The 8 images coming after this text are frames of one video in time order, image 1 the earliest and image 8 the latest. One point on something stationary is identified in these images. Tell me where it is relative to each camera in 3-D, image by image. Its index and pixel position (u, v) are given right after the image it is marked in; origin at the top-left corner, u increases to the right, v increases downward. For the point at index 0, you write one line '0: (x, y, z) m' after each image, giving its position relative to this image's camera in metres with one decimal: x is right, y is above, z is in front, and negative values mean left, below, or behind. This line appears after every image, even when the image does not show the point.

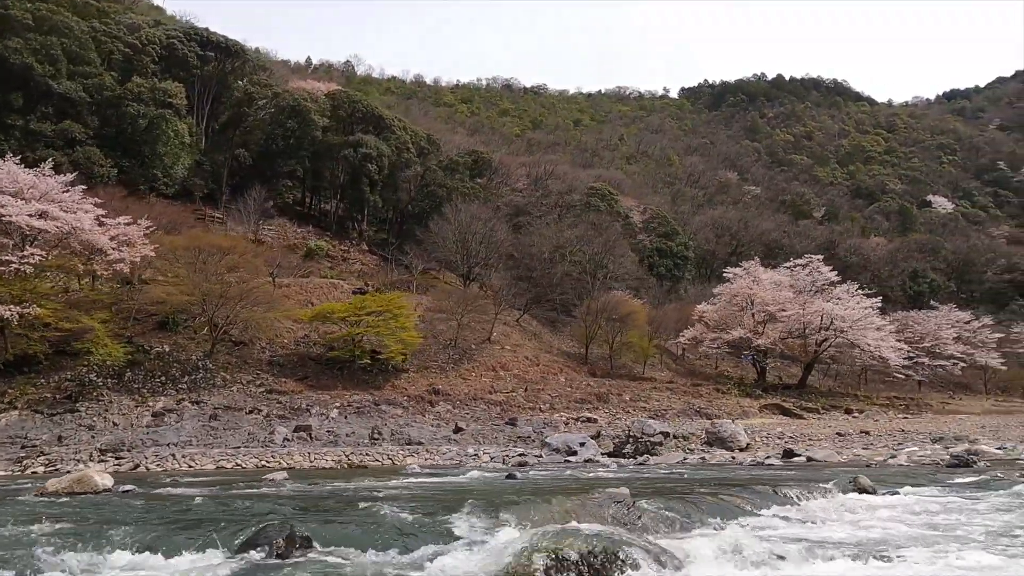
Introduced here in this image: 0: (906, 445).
0: (+9.1, -3.6, +15.1) m
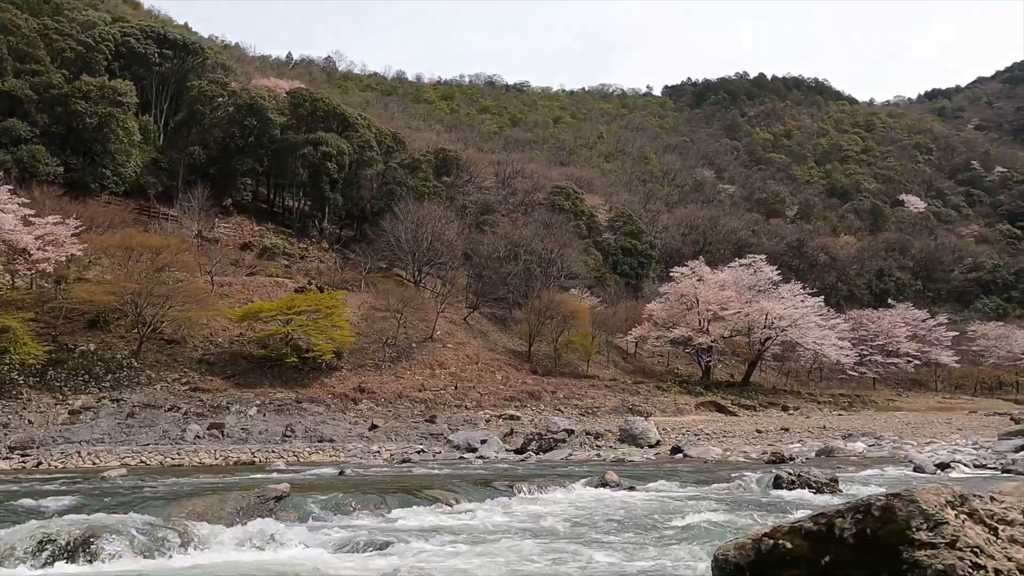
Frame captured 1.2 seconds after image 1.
0: (+7.1, -3.6, +15.6) m
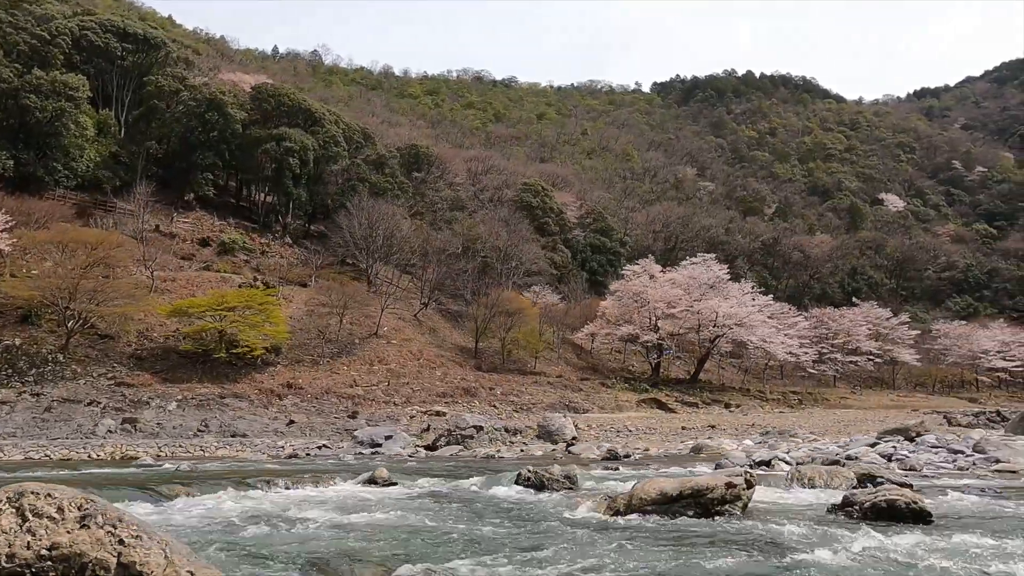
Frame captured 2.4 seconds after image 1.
0: (+5.1, -3.6, +15.9) m
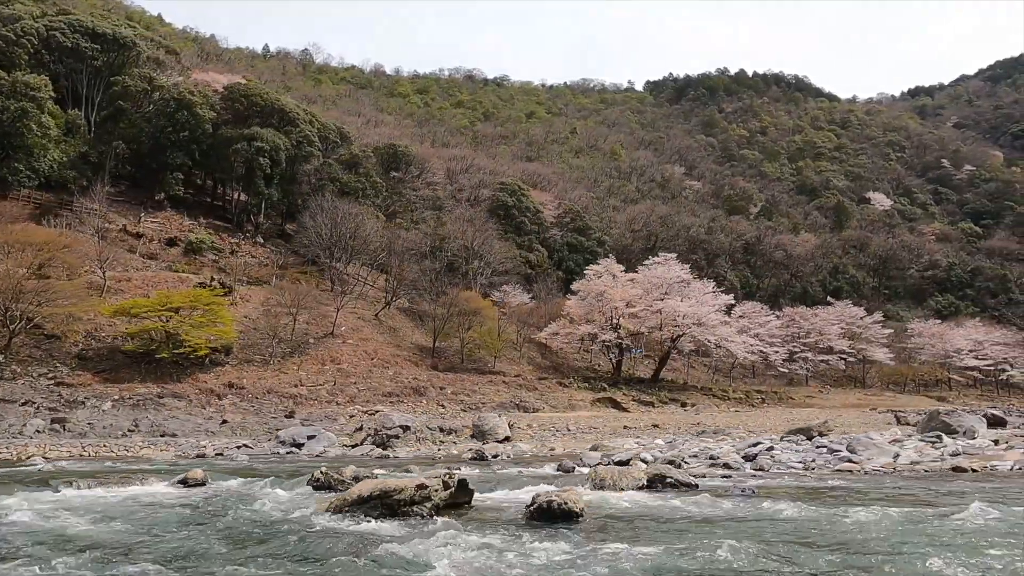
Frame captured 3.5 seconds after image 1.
0: (+3.5, -3.6, +16.0) m
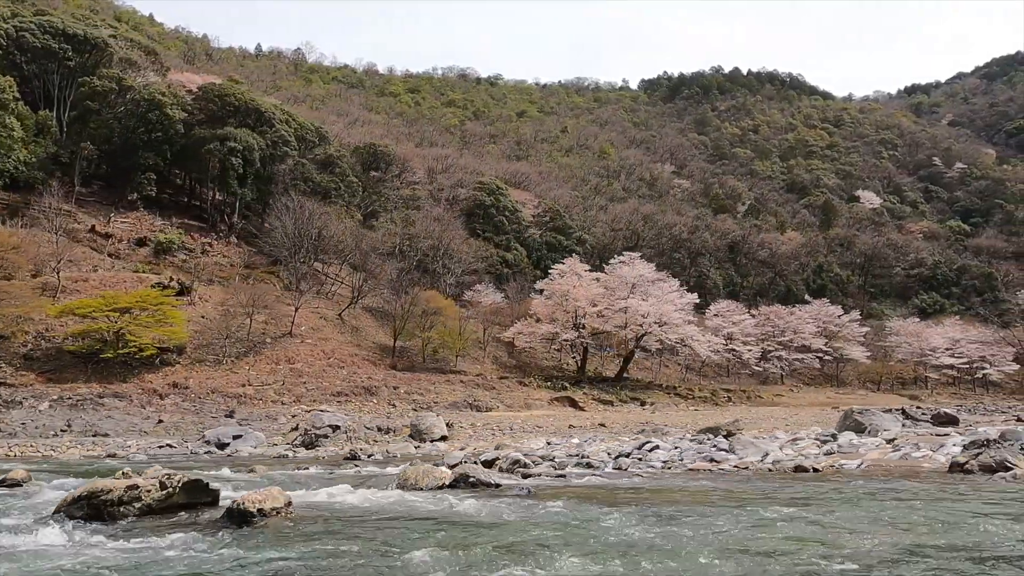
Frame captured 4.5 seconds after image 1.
0: (+1.9, -3.6, +16.1) m
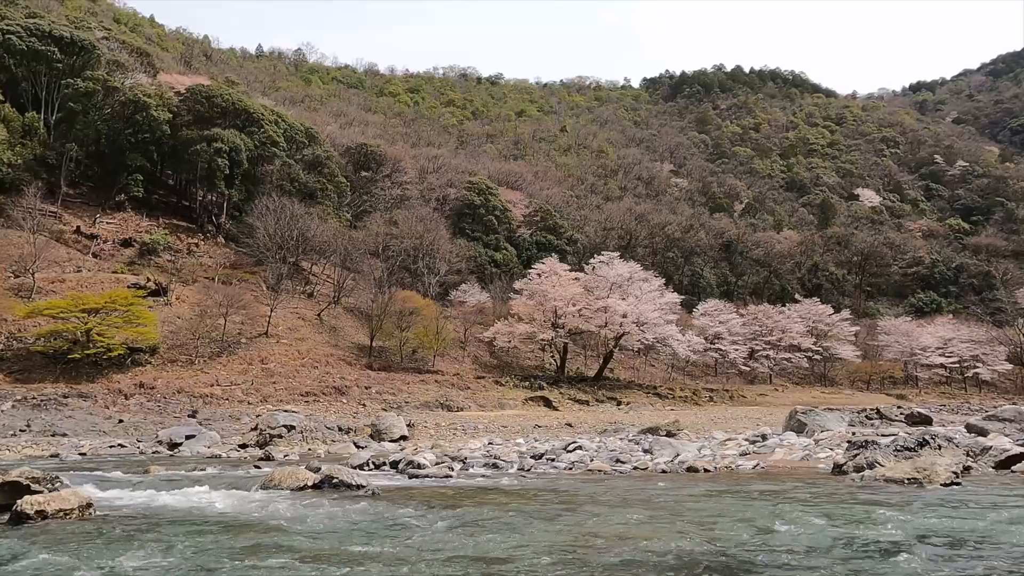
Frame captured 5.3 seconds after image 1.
0: (+0.9, -3.6, +16.1) m
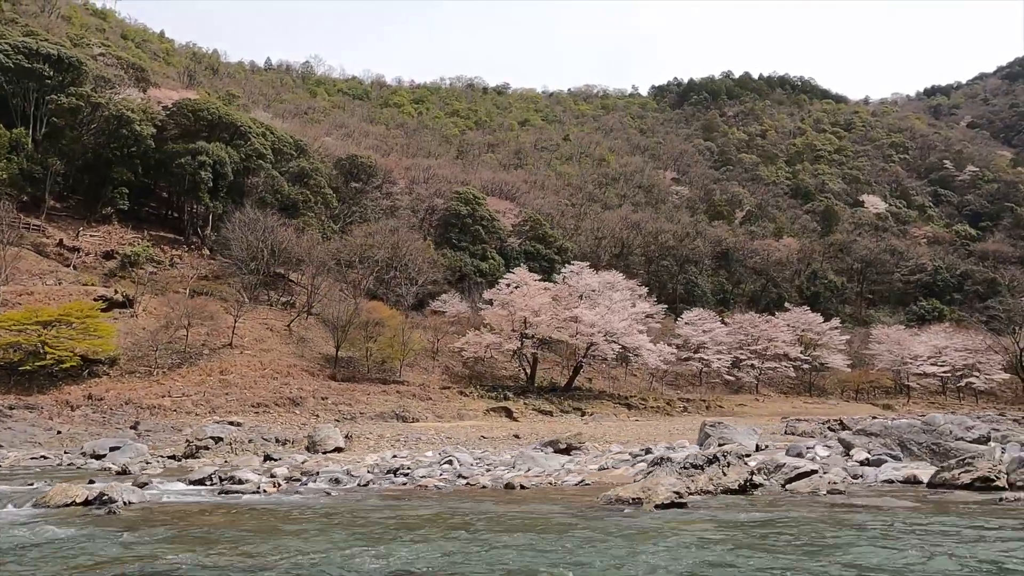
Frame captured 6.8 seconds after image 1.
0: (-0.8, -3.9, +16.1) m
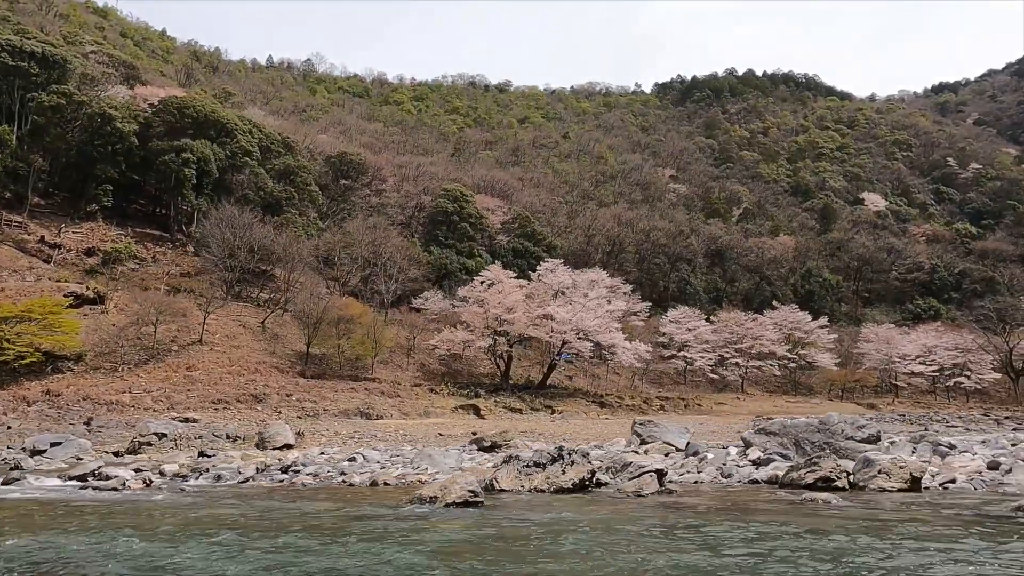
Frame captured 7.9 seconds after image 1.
0: (-2.0, -3.8, +16.0) m
